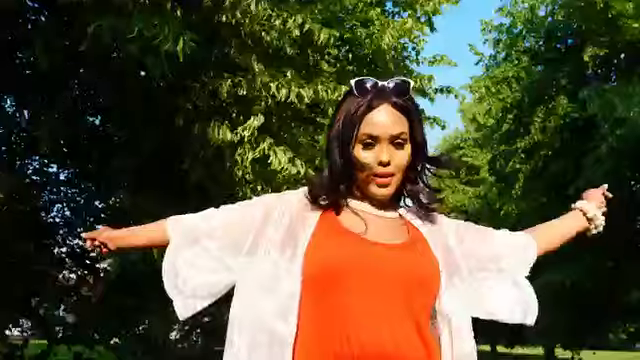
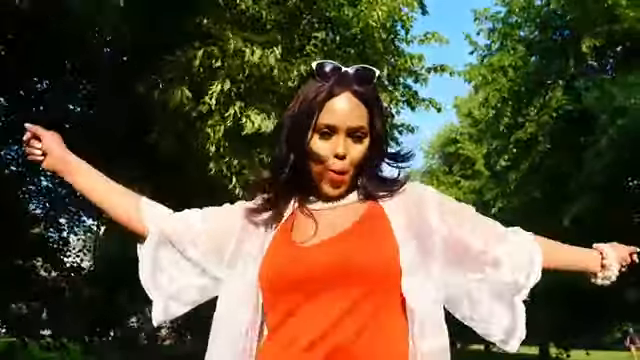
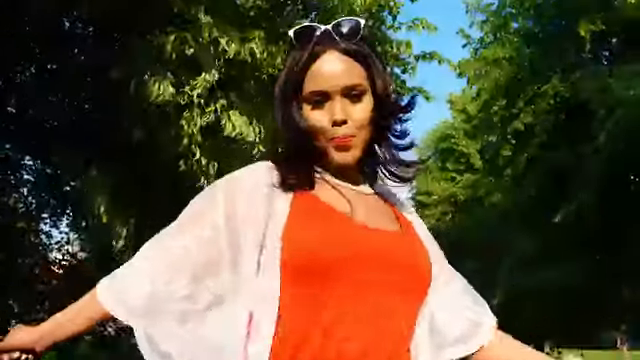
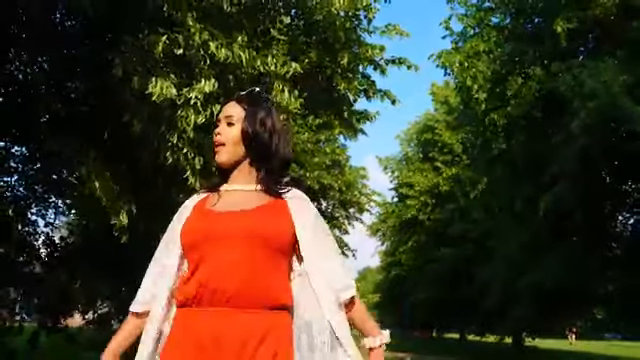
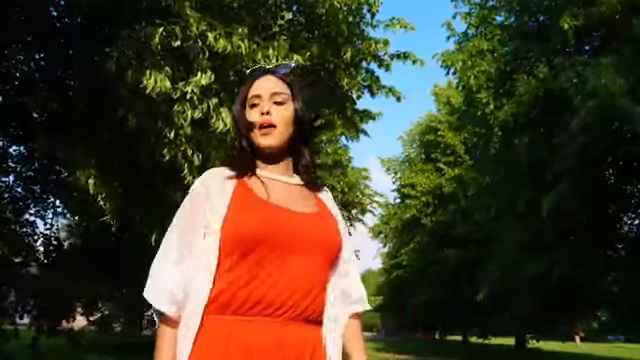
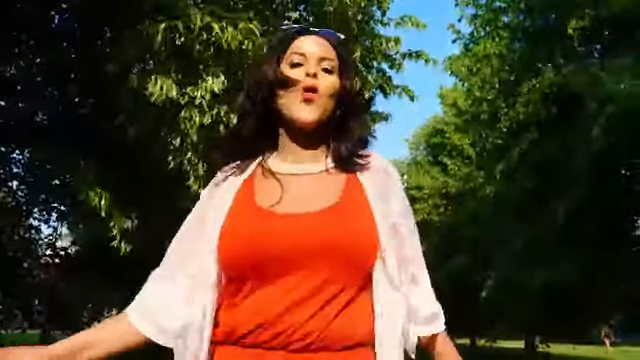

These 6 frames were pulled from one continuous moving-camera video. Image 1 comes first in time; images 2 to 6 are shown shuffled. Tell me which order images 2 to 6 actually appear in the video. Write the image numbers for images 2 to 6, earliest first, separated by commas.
2, 3, 6, 5, 4
